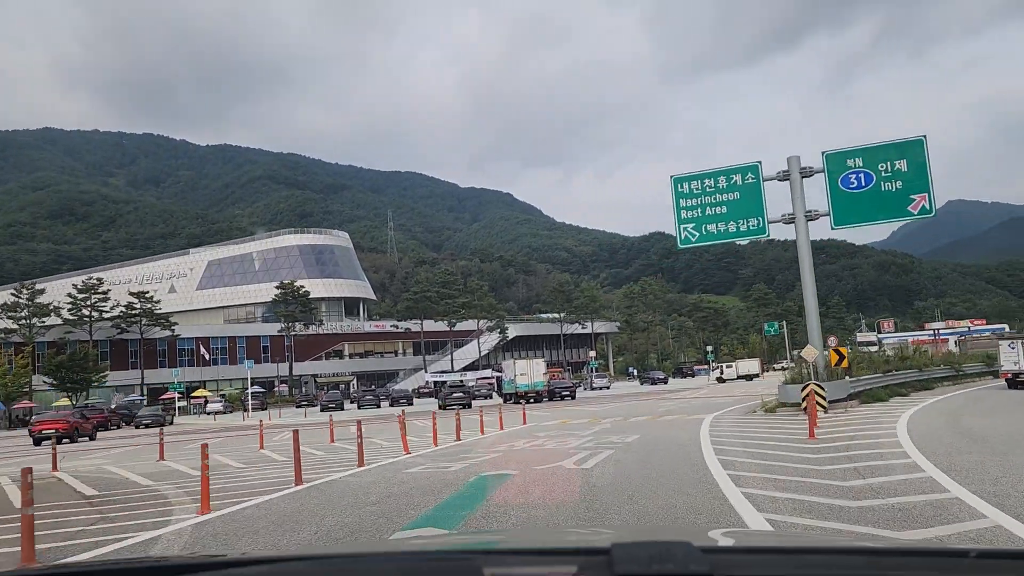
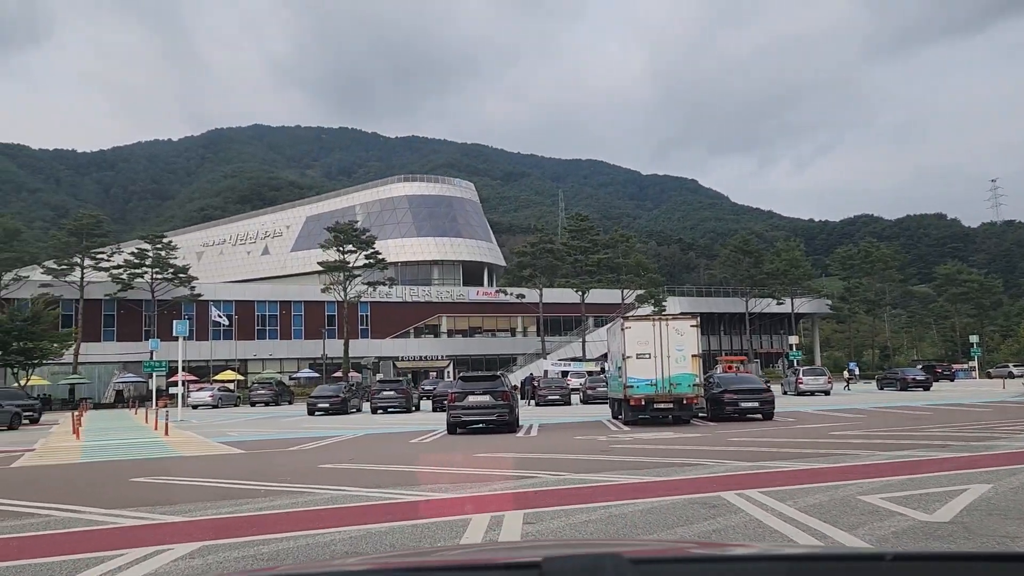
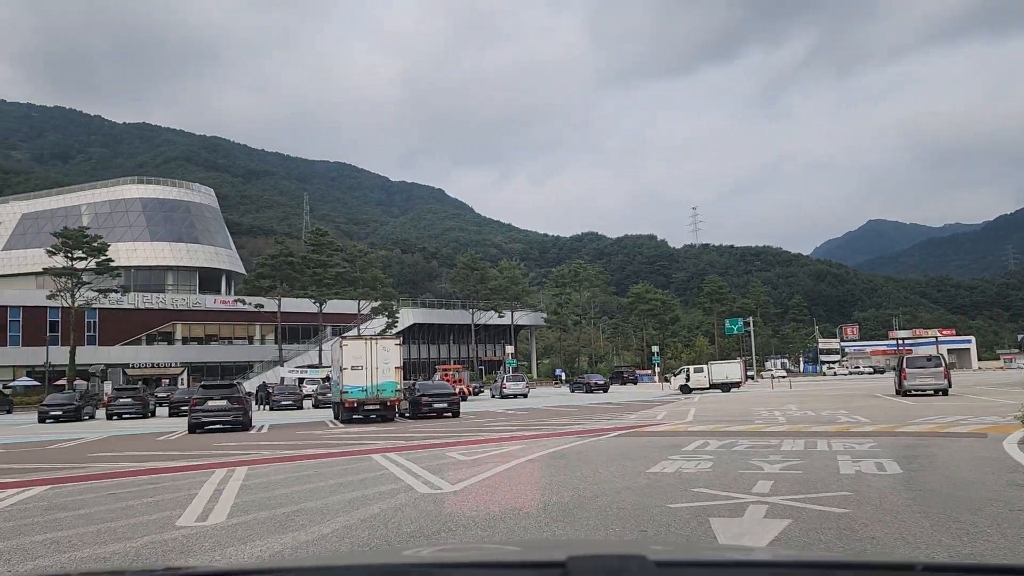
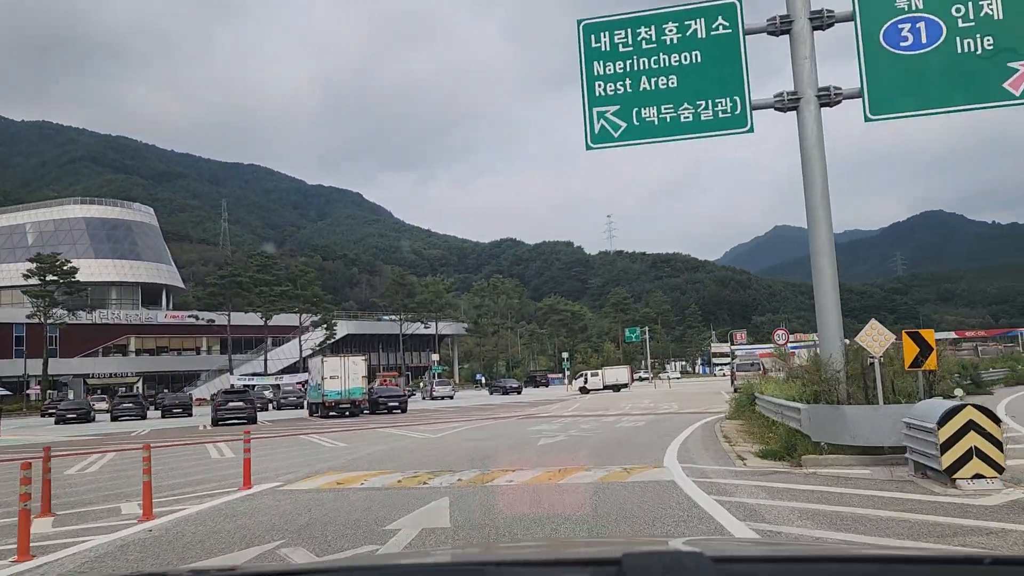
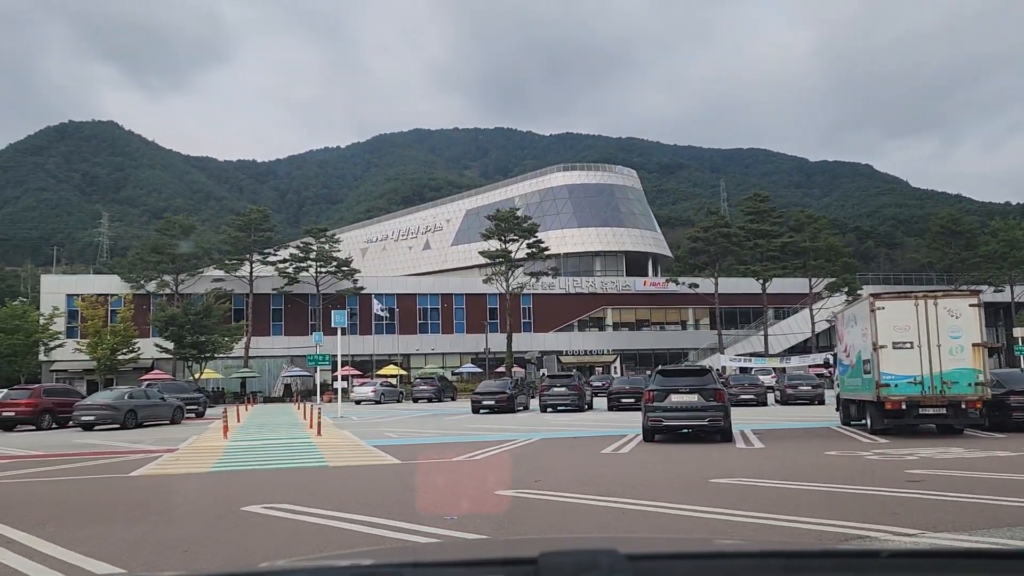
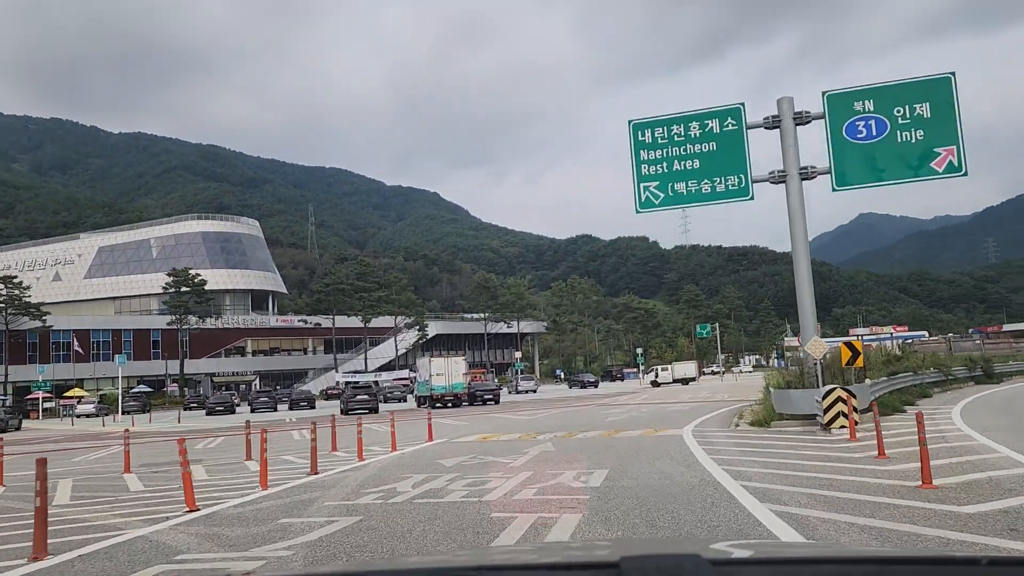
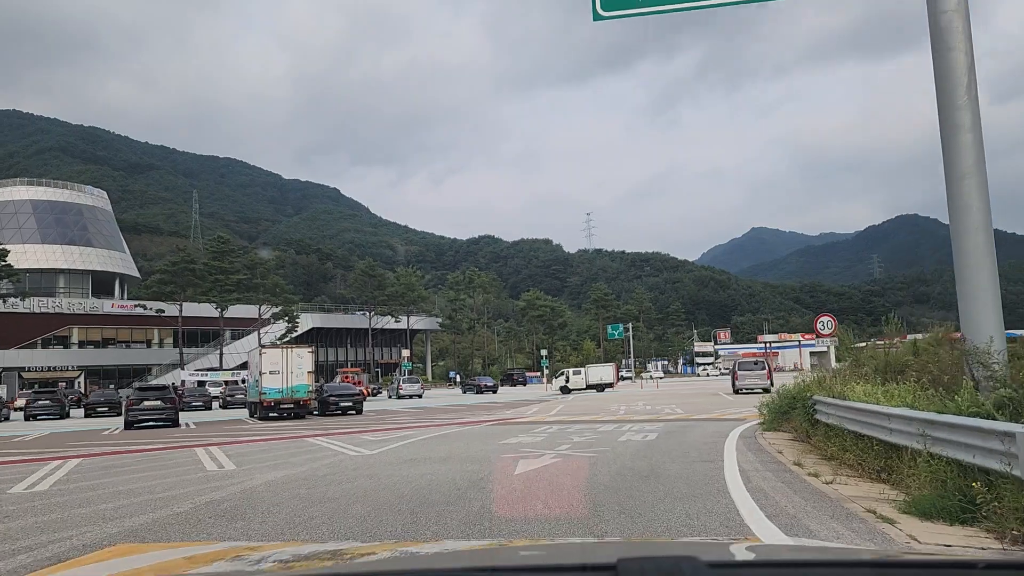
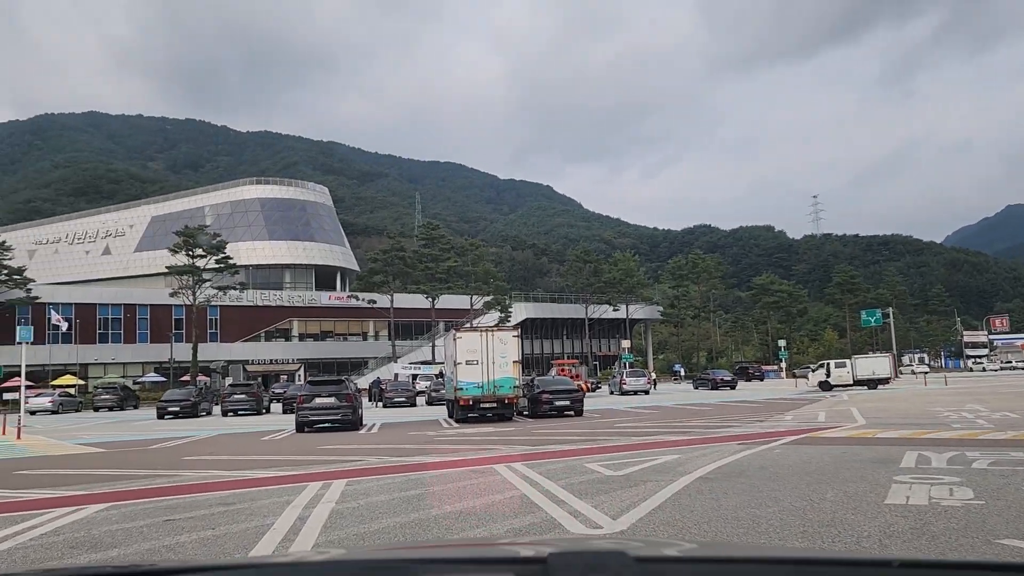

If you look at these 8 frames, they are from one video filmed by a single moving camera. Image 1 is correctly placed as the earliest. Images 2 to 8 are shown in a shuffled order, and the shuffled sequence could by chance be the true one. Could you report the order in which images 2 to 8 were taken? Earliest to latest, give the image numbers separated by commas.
6, 4, 7, 3, 8, 2, 5
